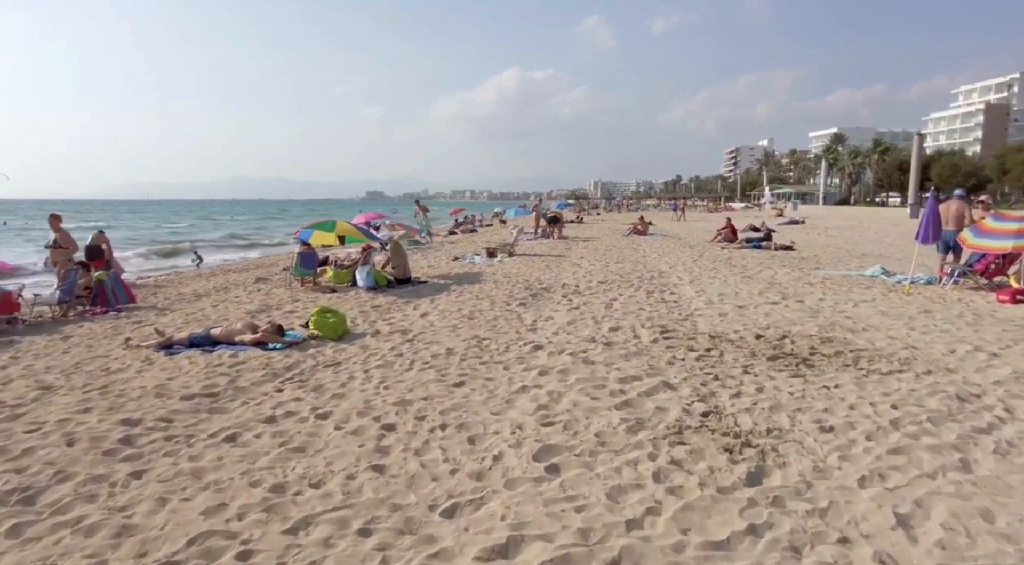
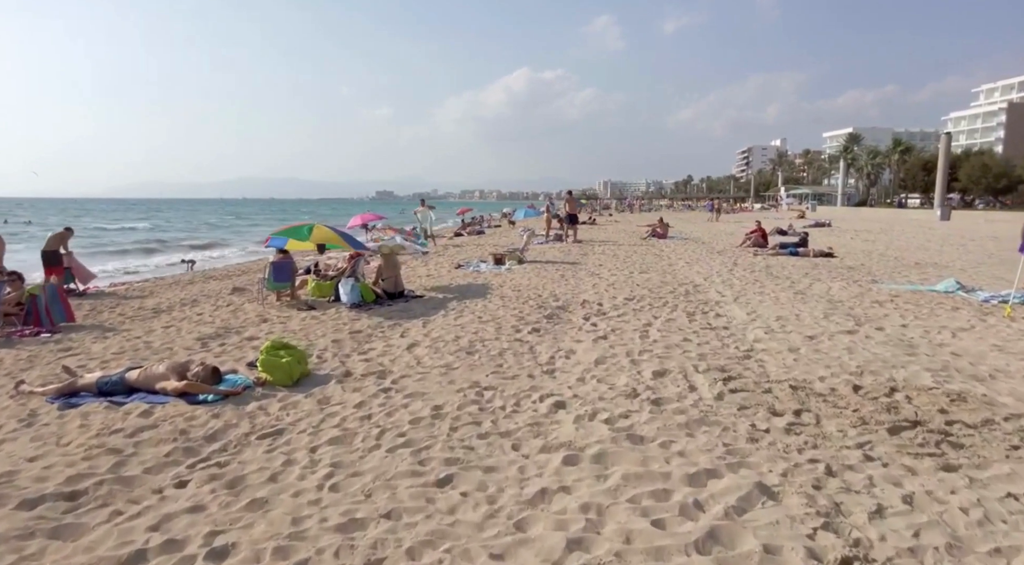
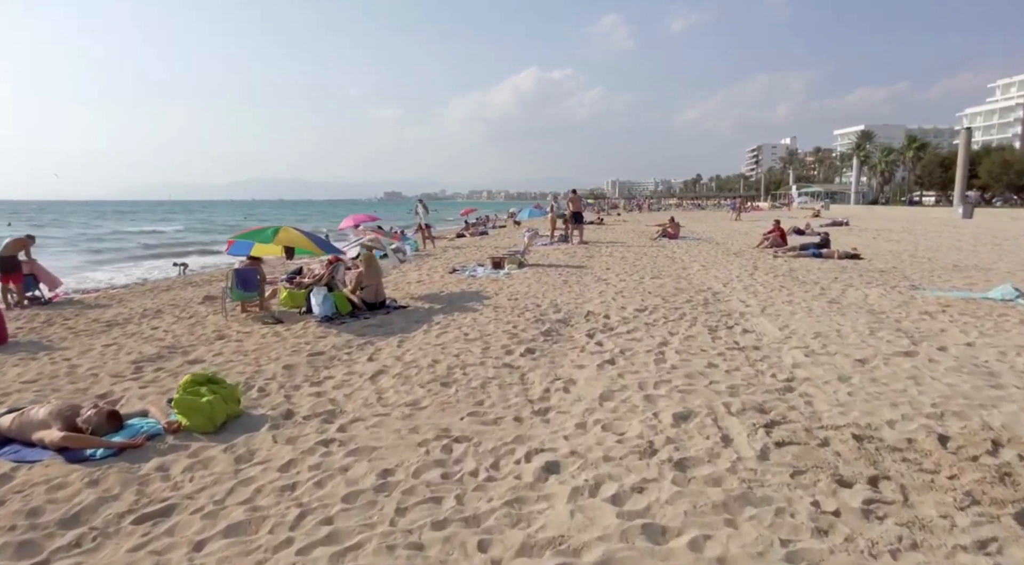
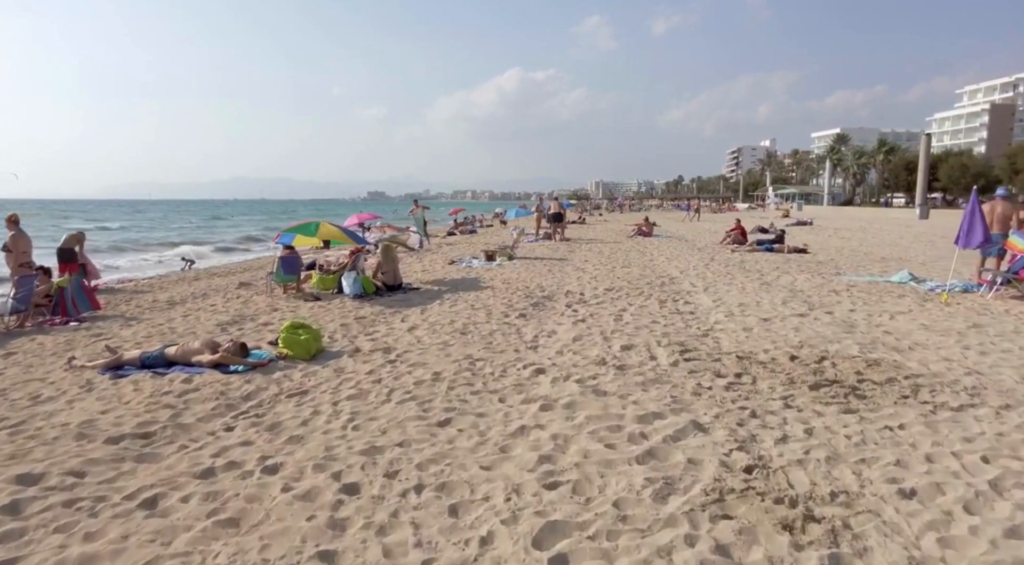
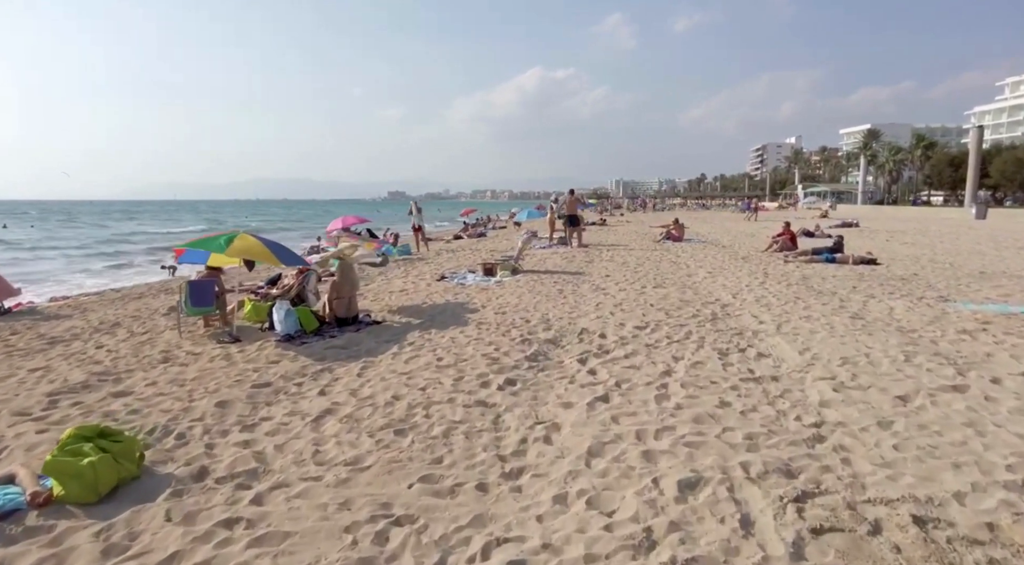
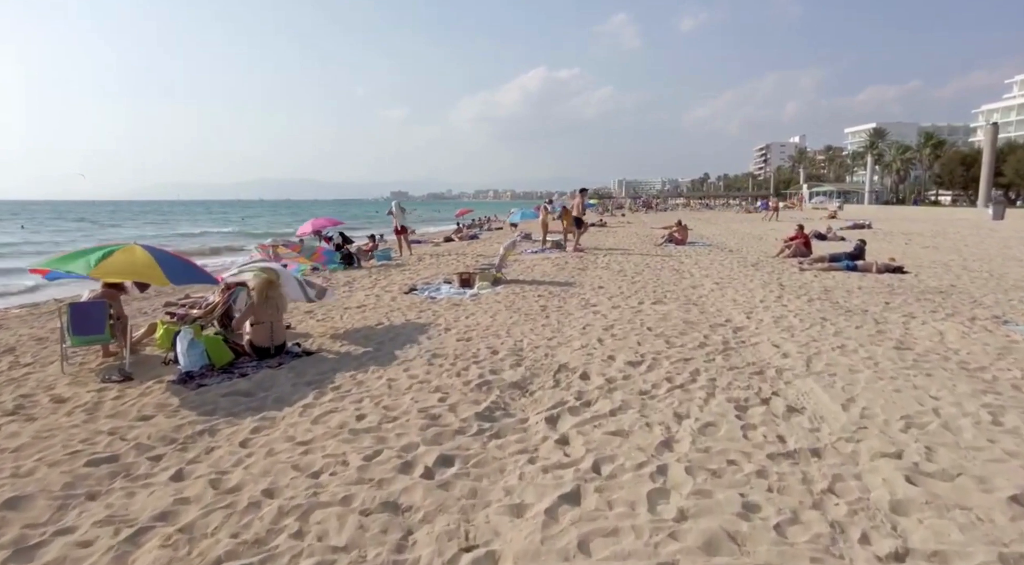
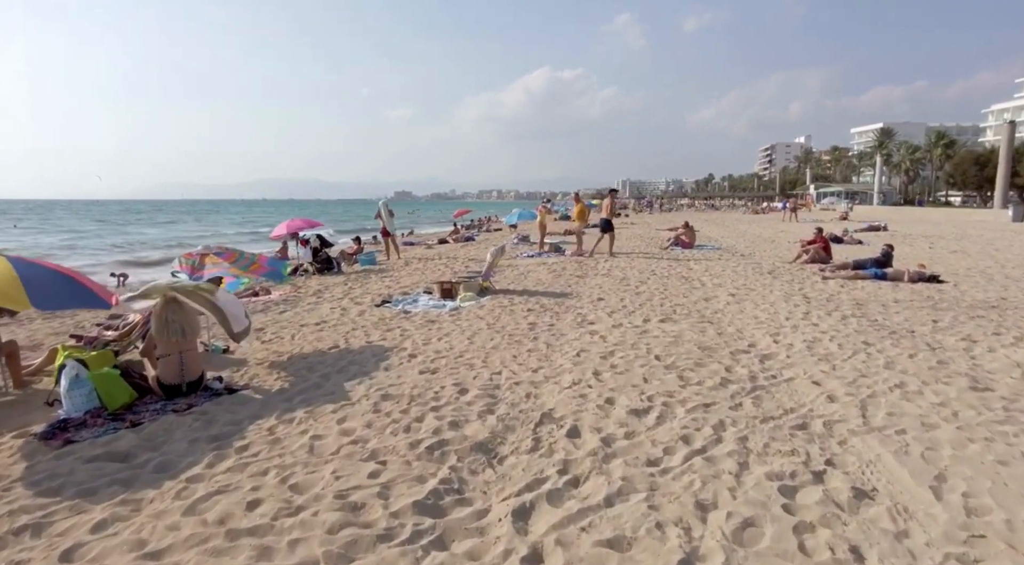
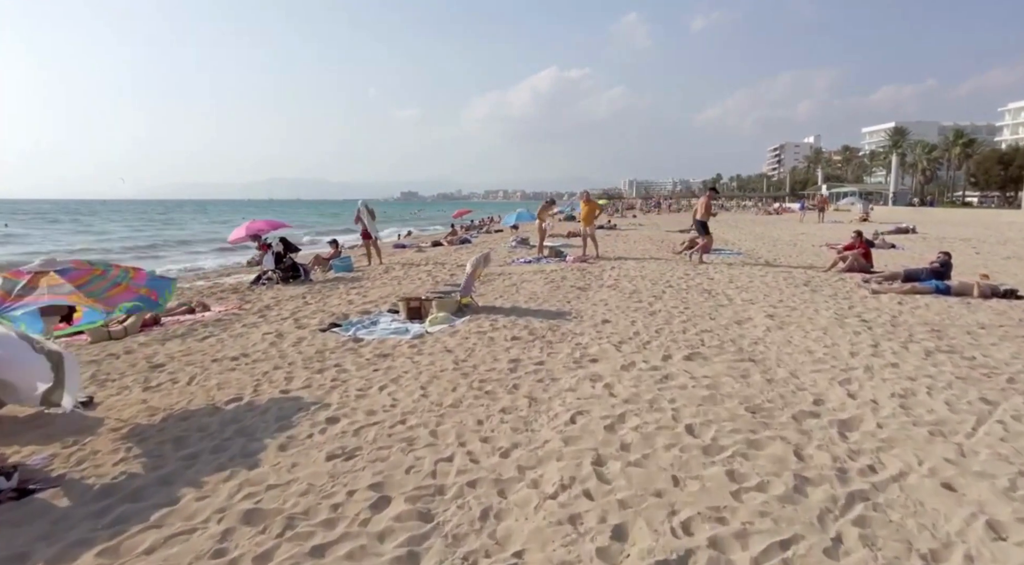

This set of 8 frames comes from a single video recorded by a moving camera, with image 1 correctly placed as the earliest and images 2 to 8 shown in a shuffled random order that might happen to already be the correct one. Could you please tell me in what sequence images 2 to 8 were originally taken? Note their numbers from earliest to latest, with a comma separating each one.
4, 2, 3, 5, 6, 7, 8
